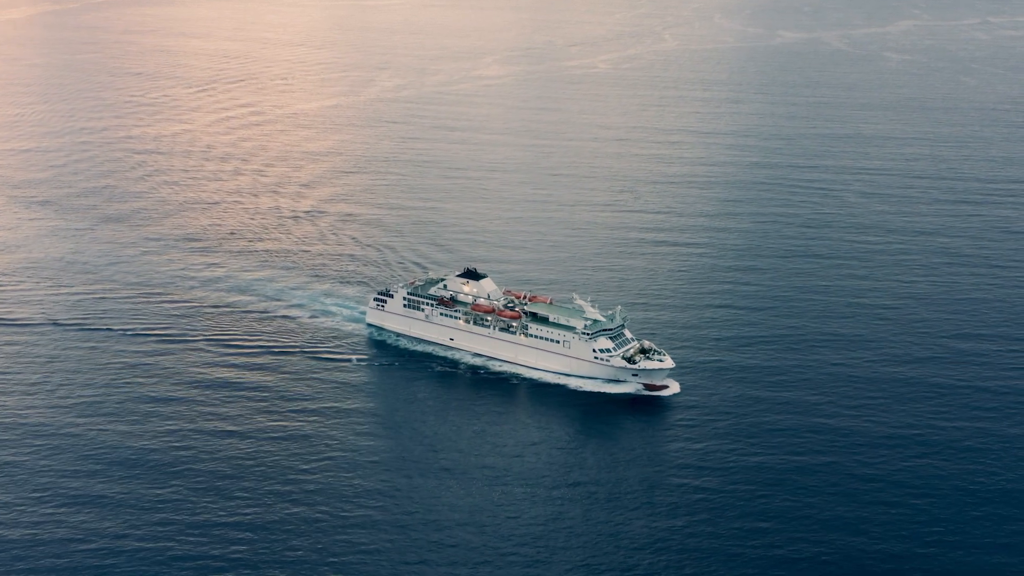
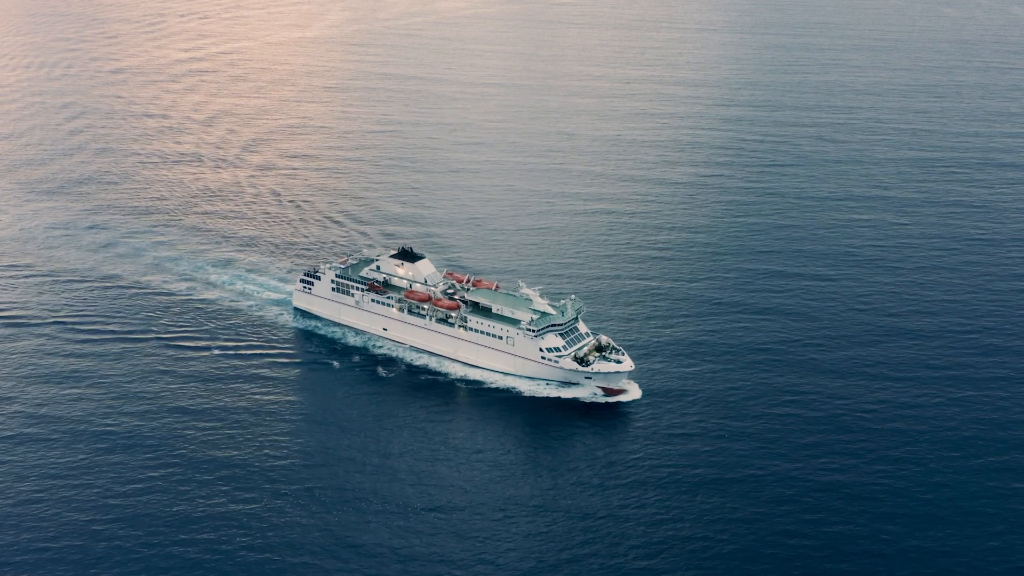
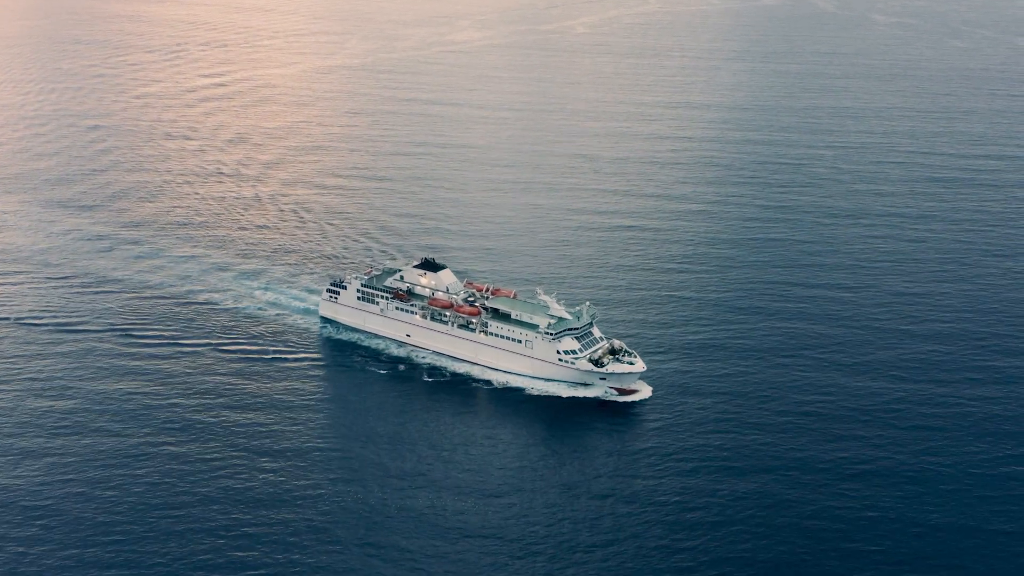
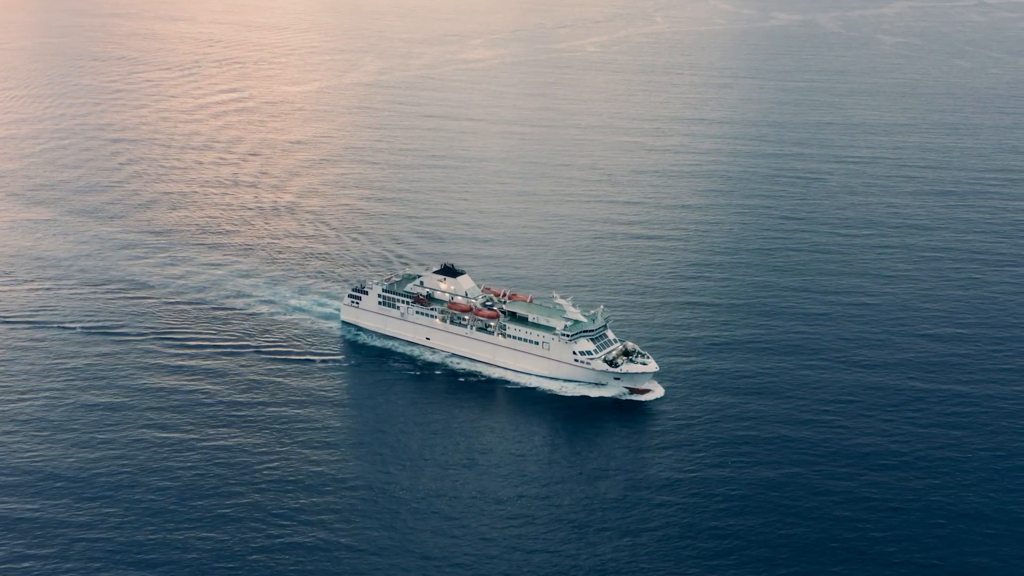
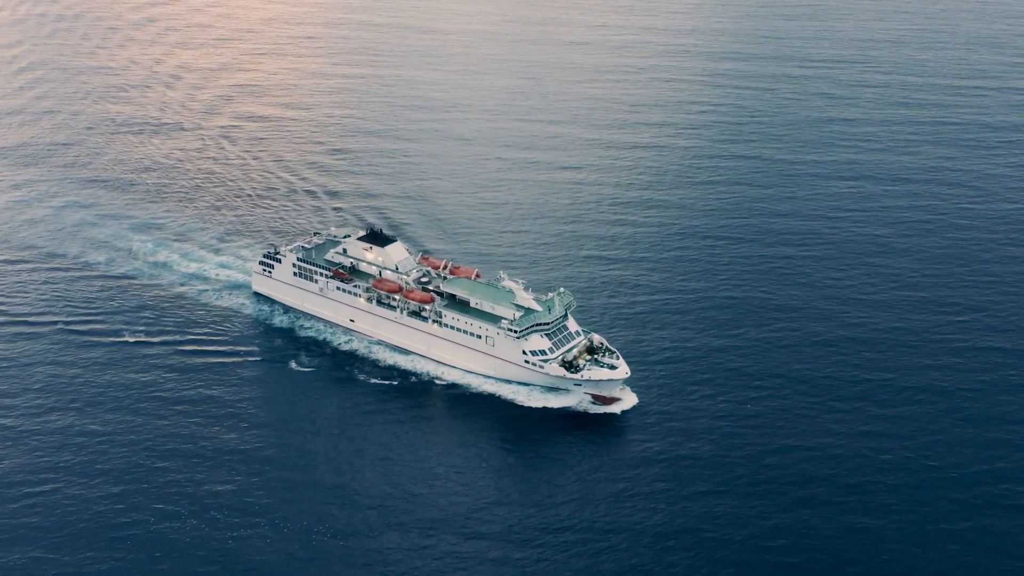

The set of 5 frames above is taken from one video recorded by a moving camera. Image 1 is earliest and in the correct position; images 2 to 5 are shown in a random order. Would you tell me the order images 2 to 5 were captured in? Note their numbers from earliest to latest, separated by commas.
4, 3, 2, 5
